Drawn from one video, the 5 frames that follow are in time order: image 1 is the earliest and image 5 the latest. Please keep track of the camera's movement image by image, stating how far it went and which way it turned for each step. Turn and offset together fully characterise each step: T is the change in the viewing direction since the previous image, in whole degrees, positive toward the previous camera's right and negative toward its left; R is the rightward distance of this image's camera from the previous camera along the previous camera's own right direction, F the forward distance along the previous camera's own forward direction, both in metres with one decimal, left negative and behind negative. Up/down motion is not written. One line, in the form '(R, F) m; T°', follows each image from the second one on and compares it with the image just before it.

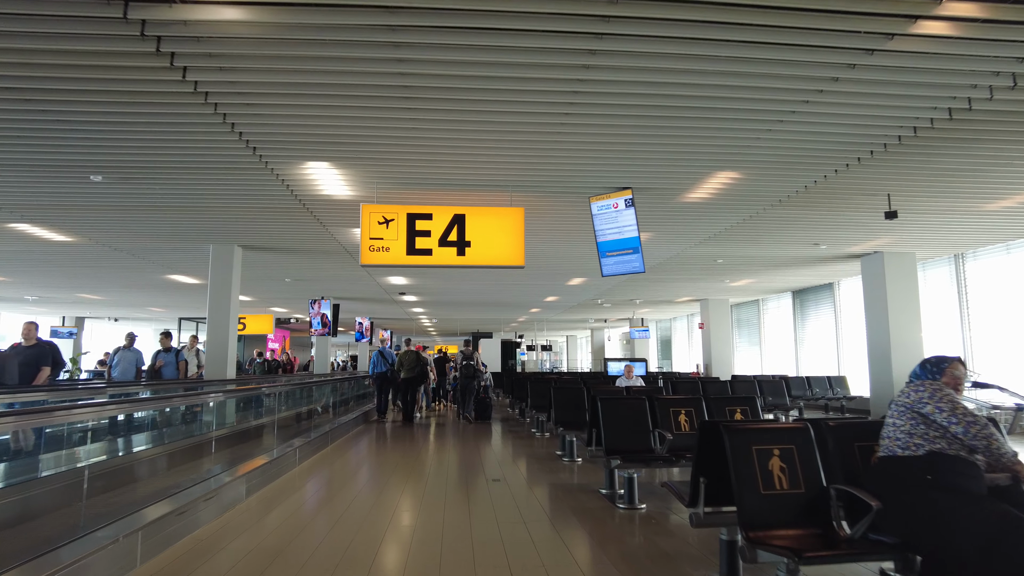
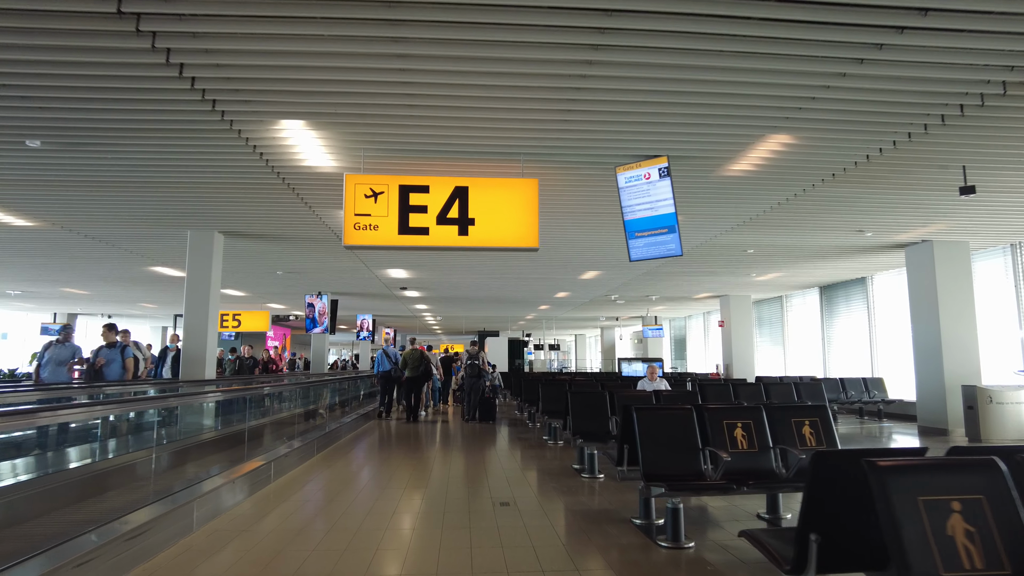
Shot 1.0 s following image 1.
(0.0, +0.9) m; -1°
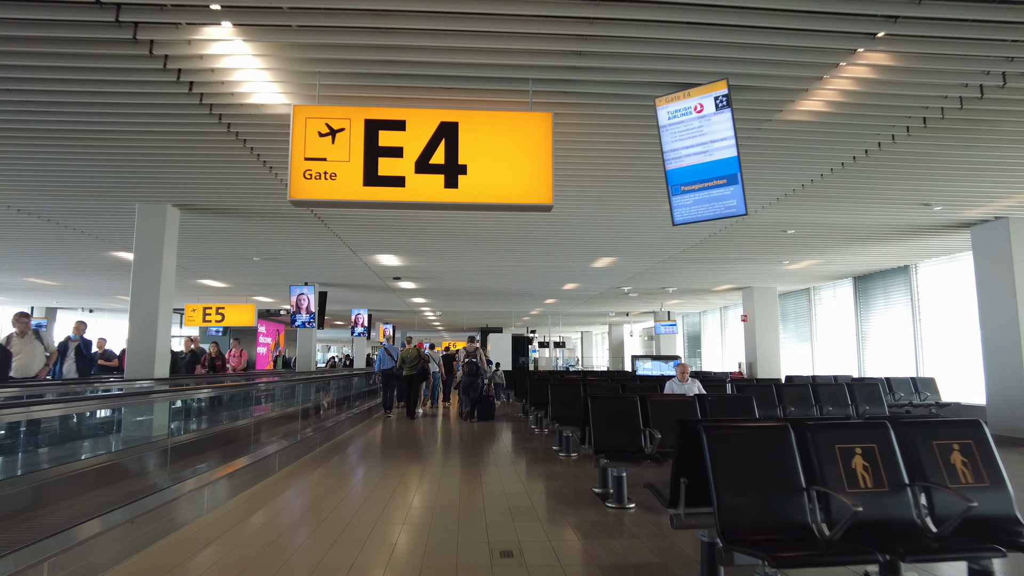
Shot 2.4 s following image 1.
(0.0, +1.2) m; 0°
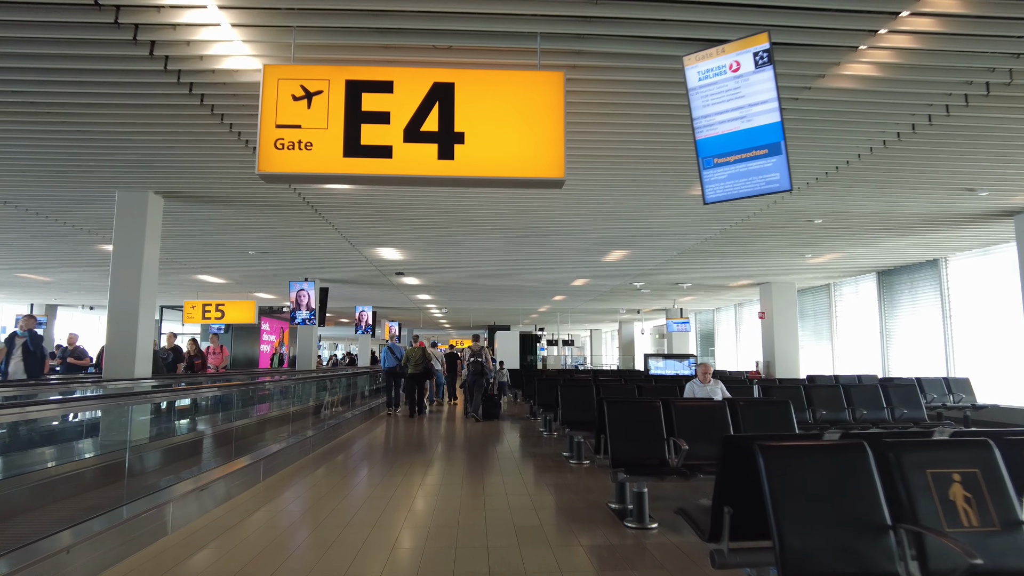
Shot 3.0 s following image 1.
(0.0, +0.5) m; -1°
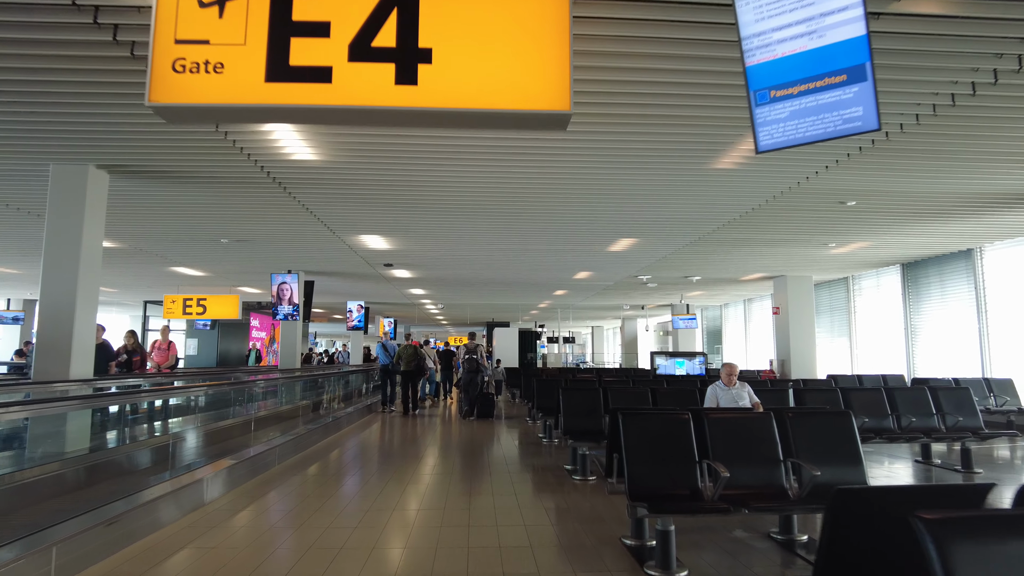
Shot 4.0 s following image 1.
(+0.1, +0.8) m; 0°
